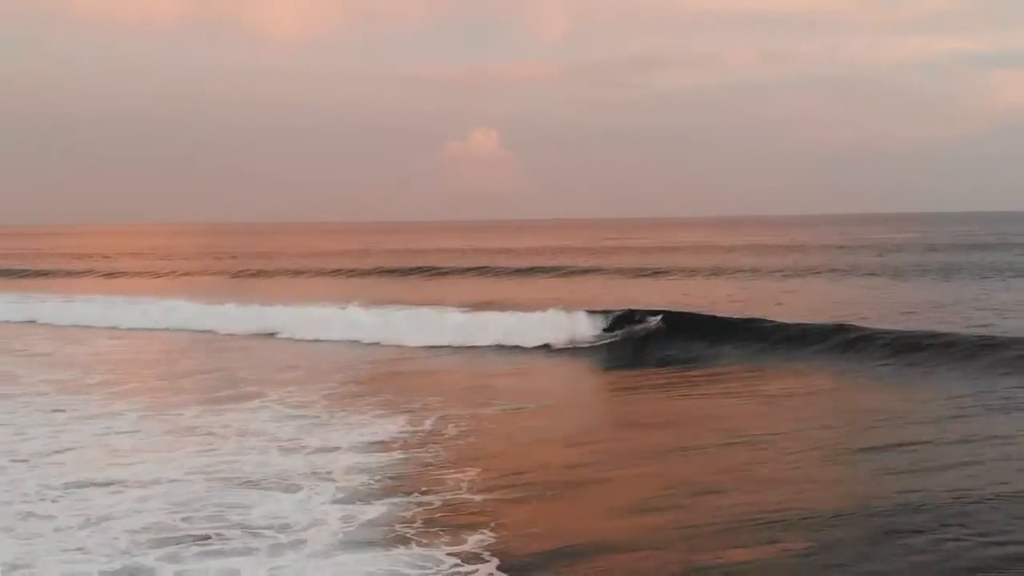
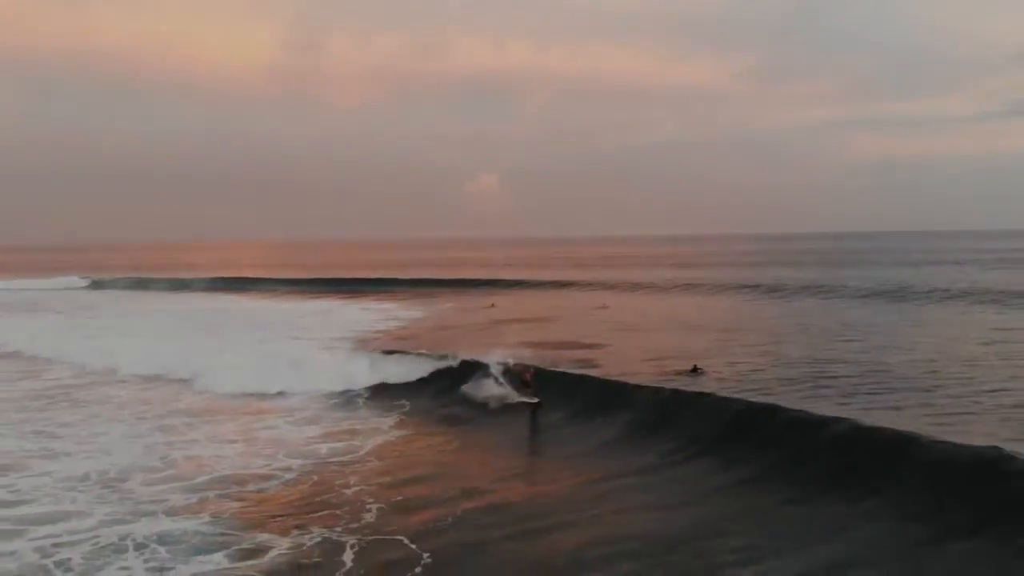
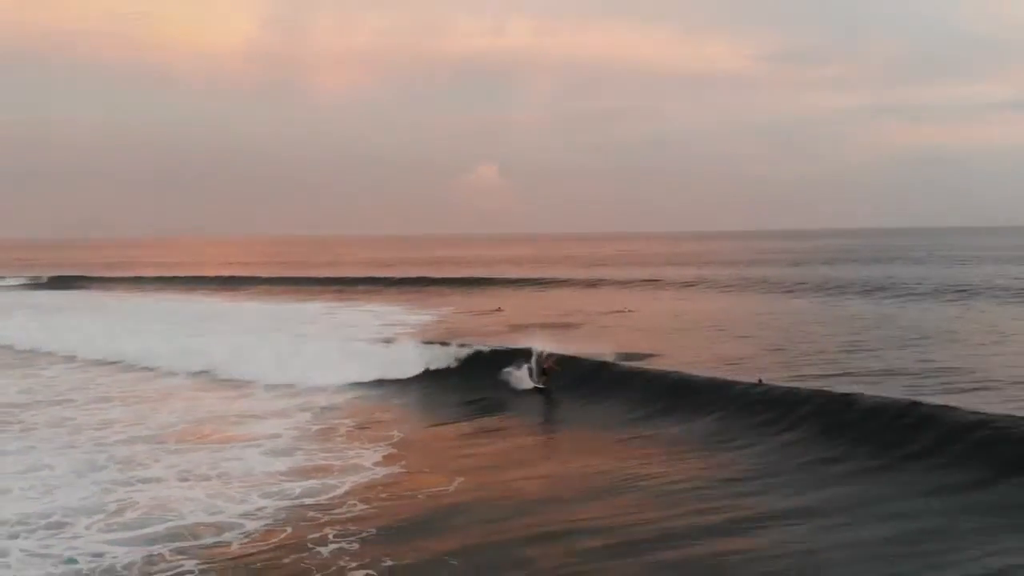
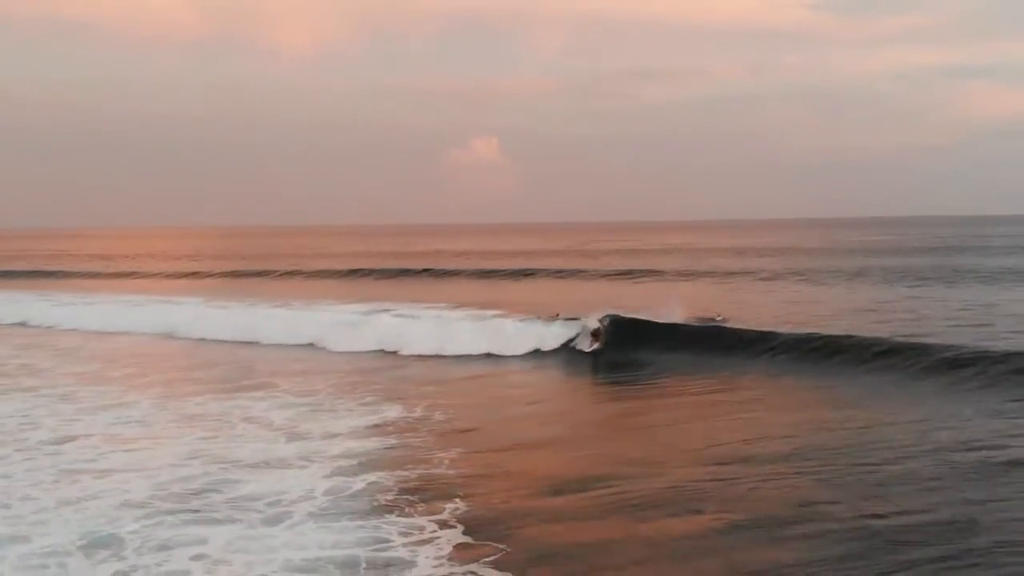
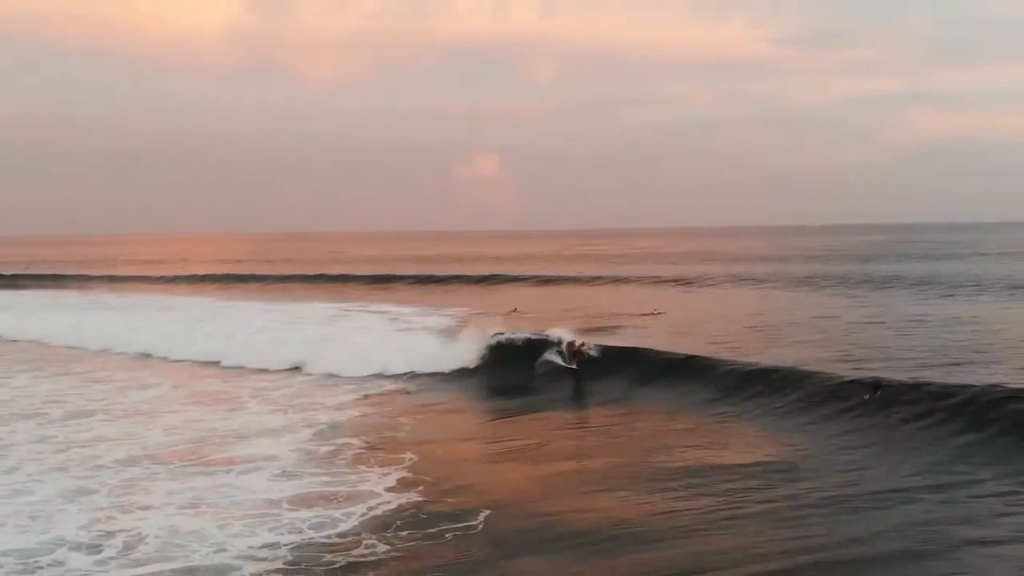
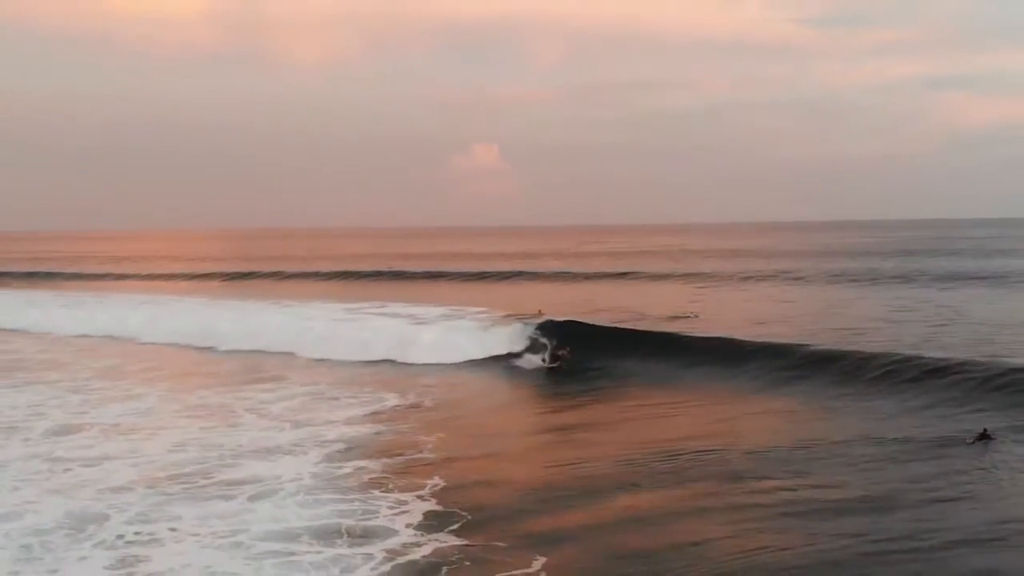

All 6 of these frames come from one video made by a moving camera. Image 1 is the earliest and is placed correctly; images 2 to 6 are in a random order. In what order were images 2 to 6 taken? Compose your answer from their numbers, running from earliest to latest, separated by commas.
4, 6, 5, 3, 2
